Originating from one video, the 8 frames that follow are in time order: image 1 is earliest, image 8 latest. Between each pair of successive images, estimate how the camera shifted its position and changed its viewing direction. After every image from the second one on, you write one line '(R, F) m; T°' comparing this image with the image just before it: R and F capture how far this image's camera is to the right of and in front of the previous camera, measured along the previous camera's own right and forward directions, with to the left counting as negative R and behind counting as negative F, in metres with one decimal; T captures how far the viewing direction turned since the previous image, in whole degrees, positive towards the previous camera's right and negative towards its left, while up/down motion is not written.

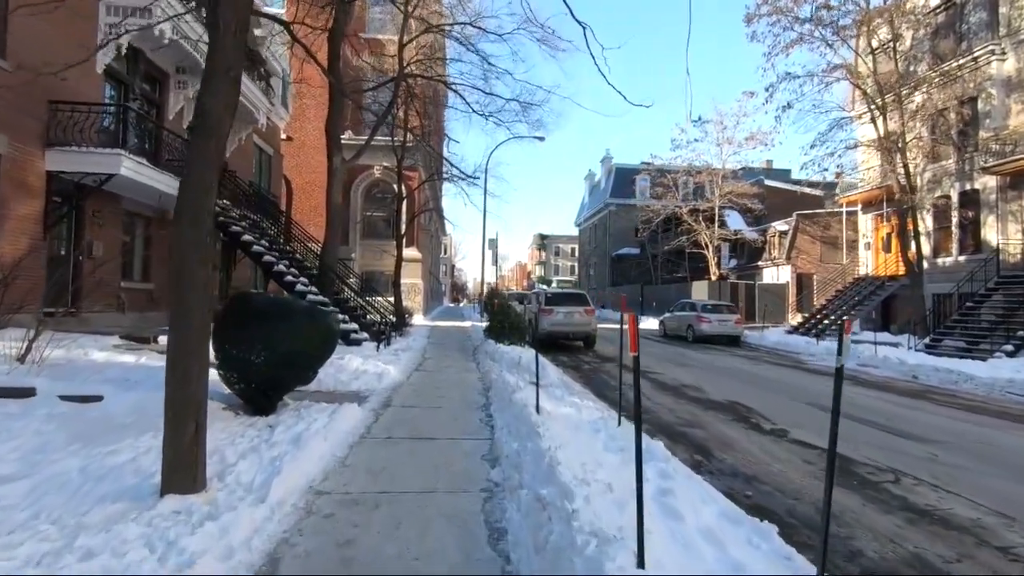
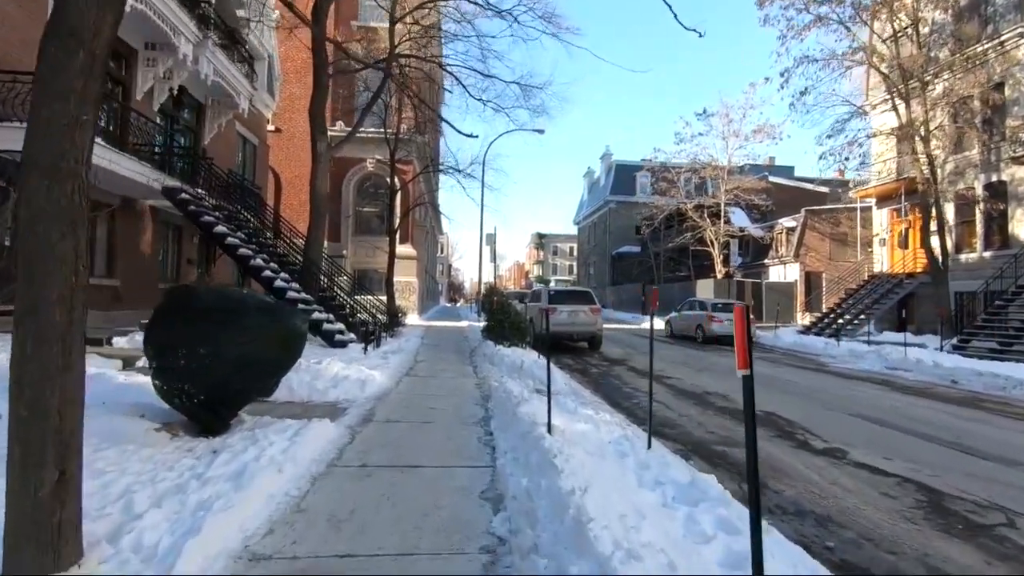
(-0.1, +1.5) m; 0°
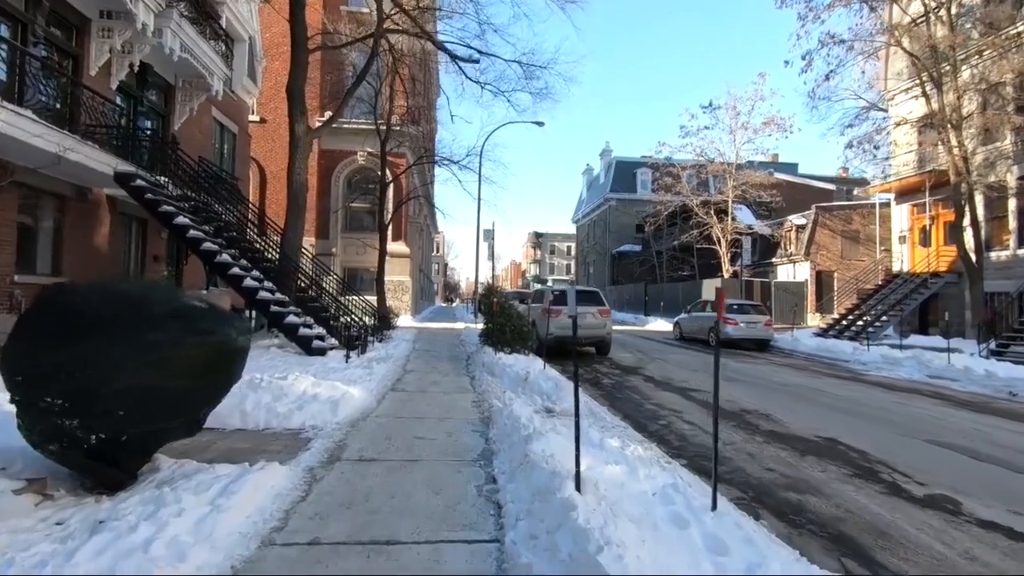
(-0.1, +1.8) m; 0°
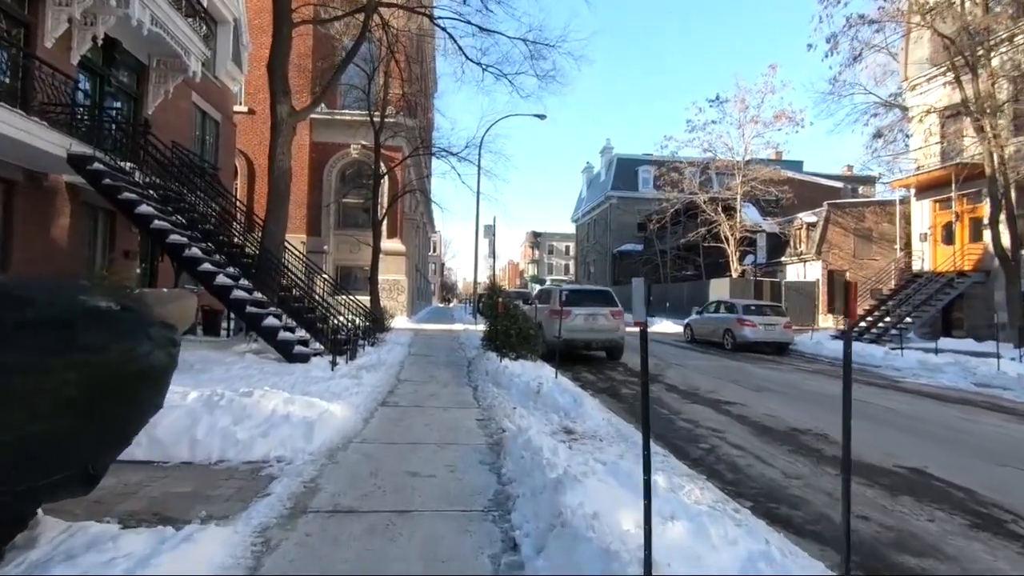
(-0.2, +1.5) m; 0°
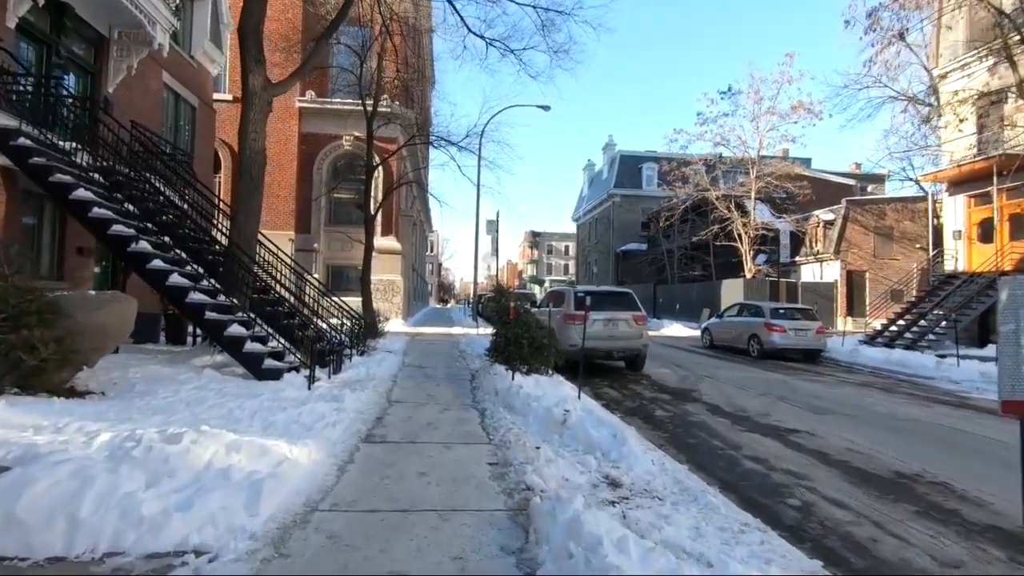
(-0.3, +1.9) m; 0°
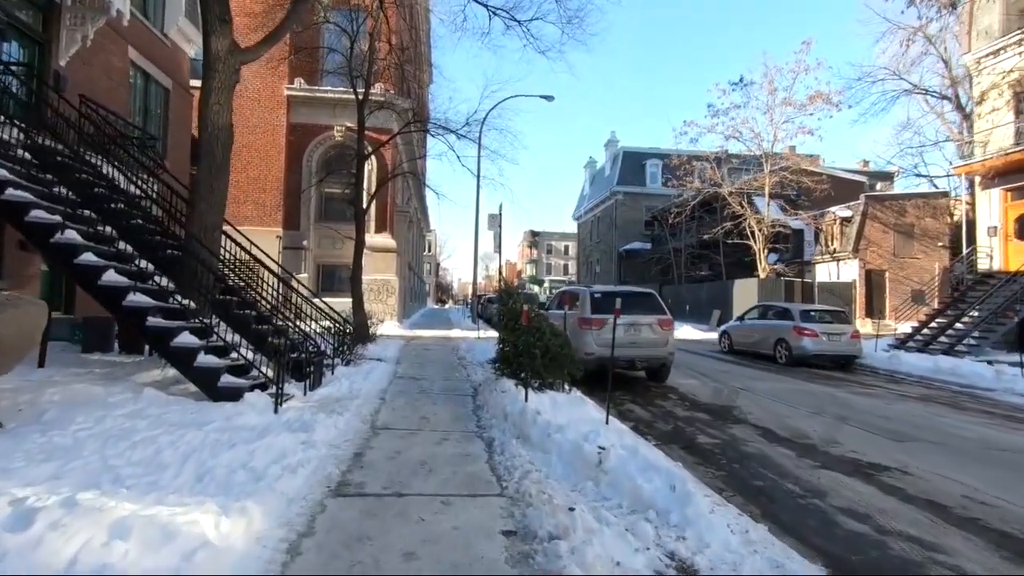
(-0.2, +1.8) m; 0°
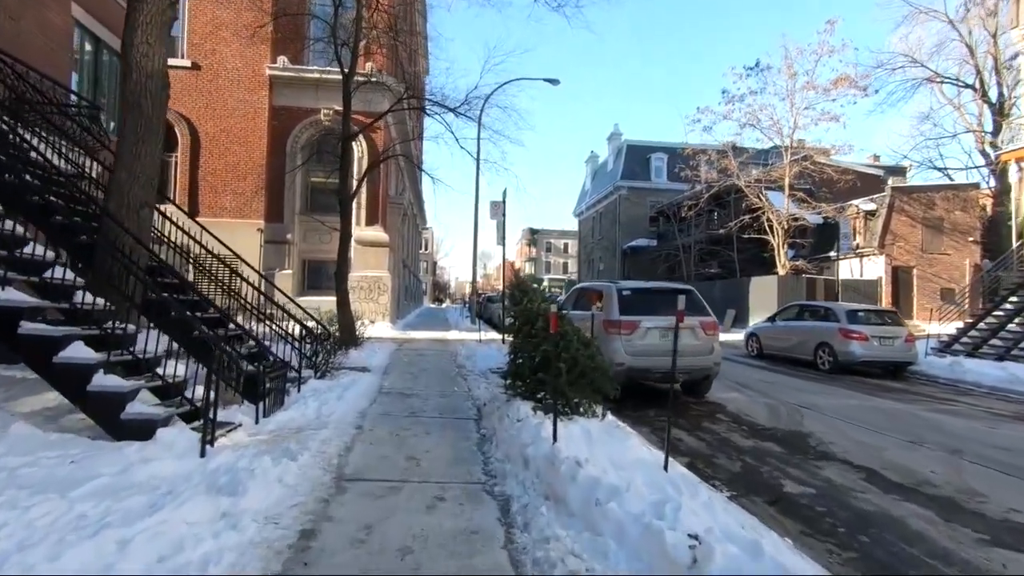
(-0.3, +2.2) m; 0°
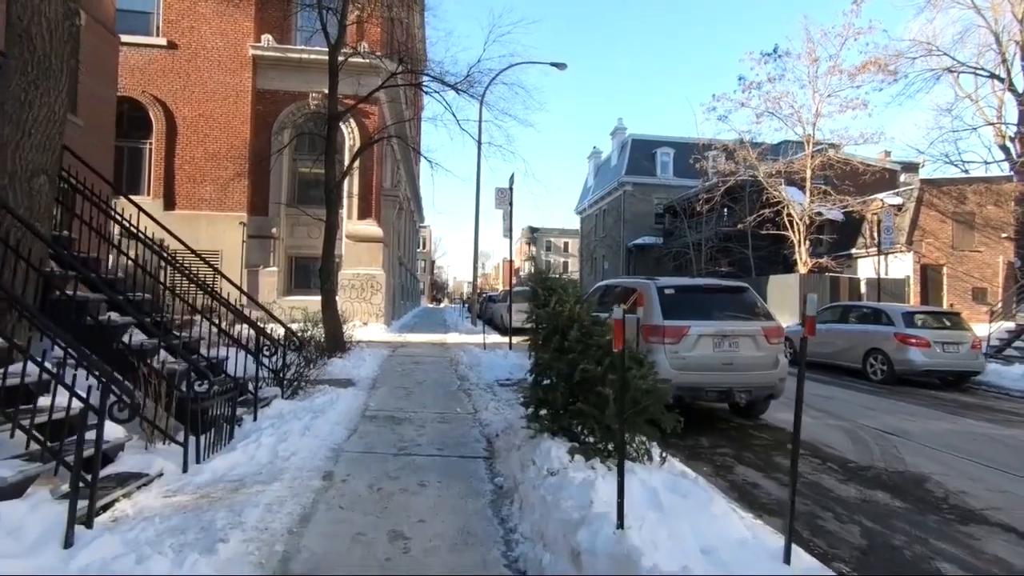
(-0.3, +2.0) m; 0°
